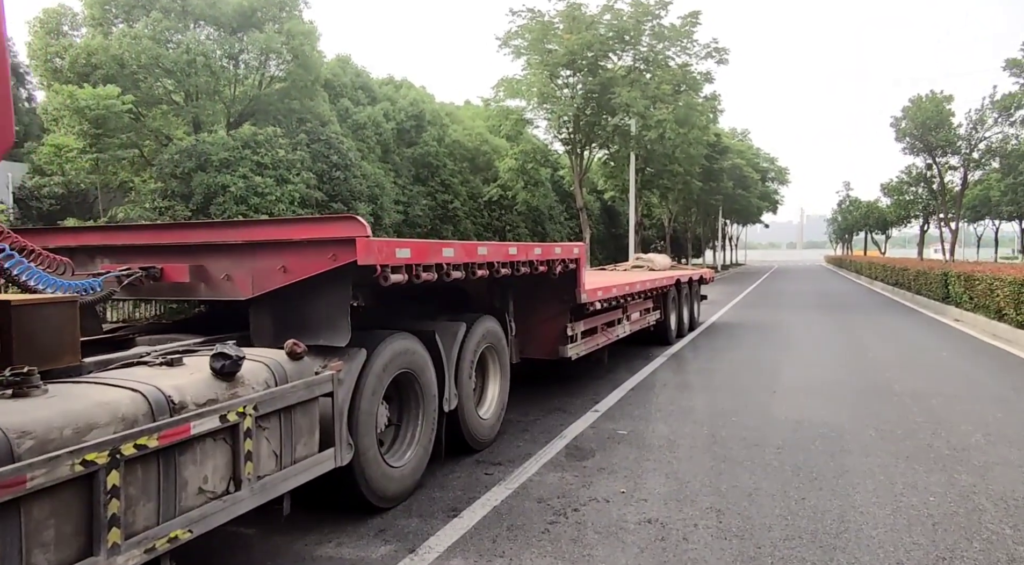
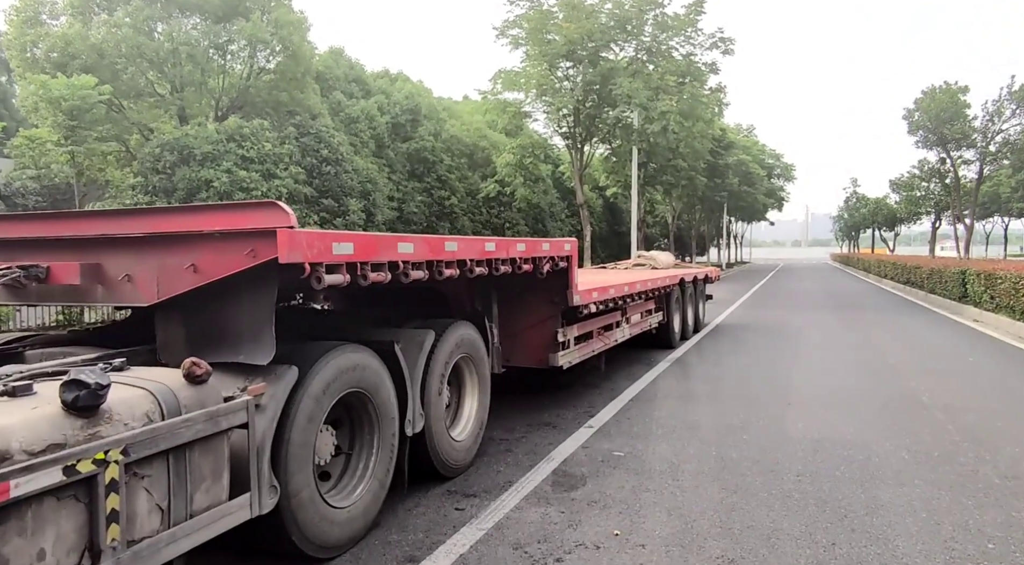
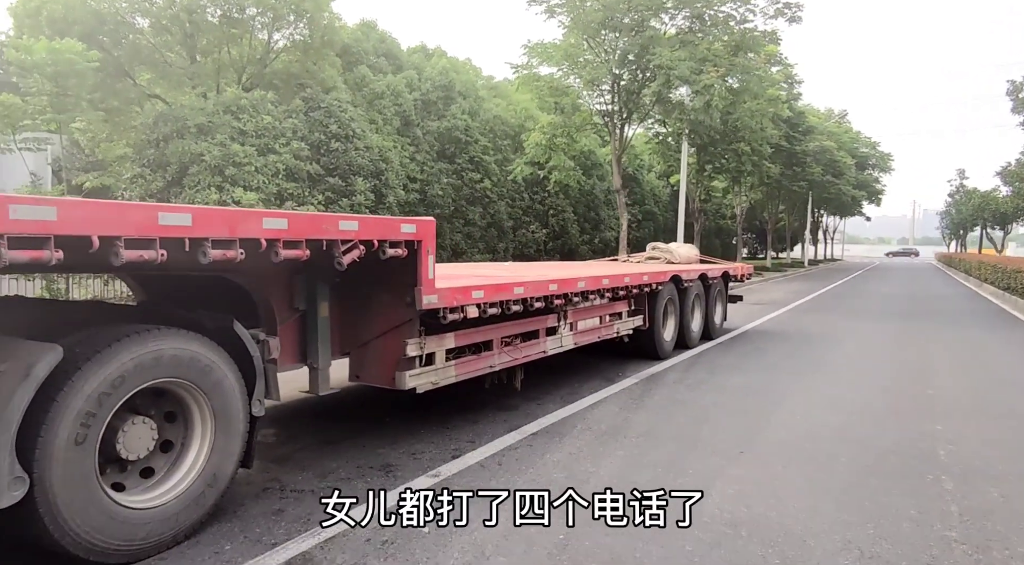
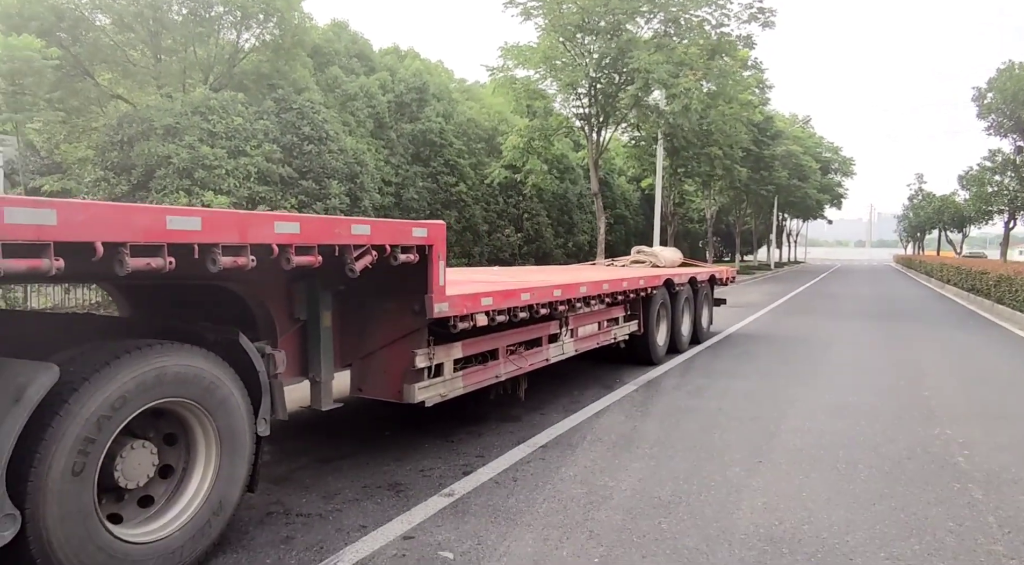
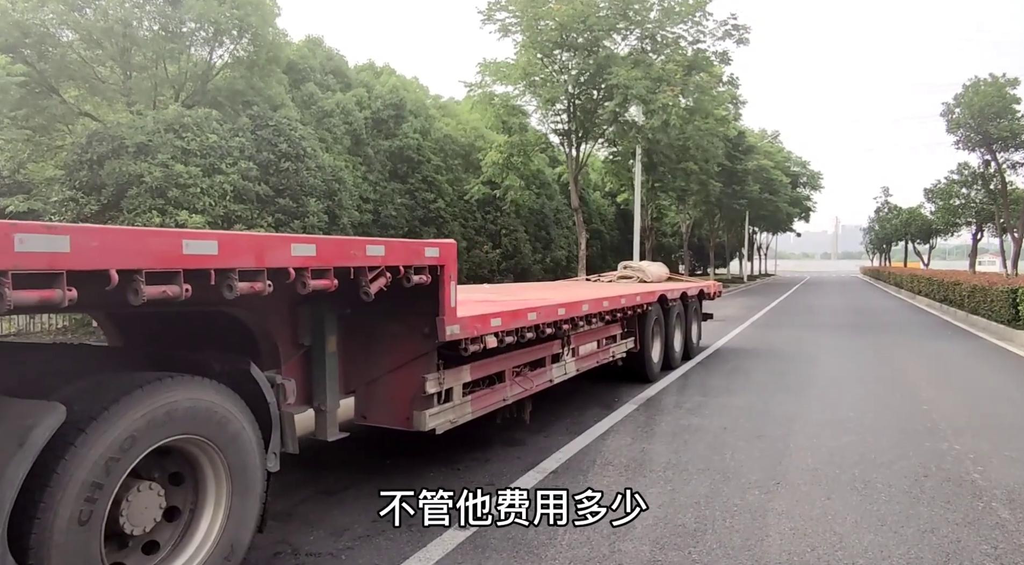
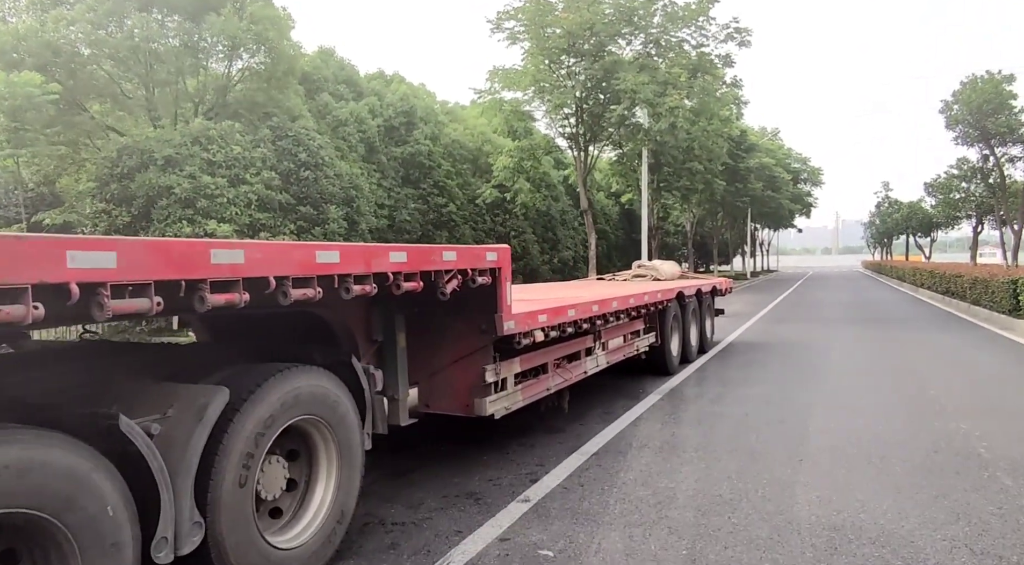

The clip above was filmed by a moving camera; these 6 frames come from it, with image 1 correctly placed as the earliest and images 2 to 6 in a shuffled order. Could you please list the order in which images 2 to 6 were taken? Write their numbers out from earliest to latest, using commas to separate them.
2, 6, 5, 4, 3
